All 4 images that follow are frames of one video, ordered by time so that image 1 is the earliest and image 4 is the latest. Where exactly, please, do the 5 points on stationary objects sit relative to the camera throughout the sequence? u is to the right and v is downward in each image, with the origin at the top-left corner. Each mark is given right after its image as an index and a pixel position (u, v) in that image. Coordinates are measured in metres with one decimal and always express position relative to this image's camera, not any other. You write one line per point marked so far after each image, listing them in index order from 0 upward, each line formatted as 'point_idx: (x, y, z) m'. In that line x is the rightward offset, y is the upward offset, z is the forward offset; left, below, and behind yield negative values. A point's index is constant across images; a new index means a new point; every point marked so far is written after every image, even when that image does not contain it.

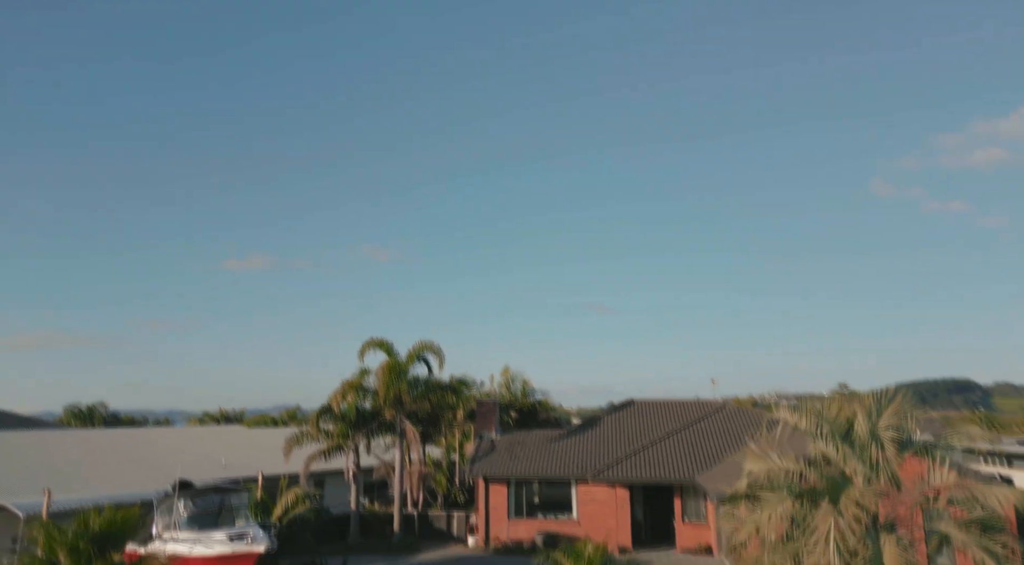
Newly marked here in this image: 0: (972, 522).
0: (+7.0, -3.6, +11.7) m
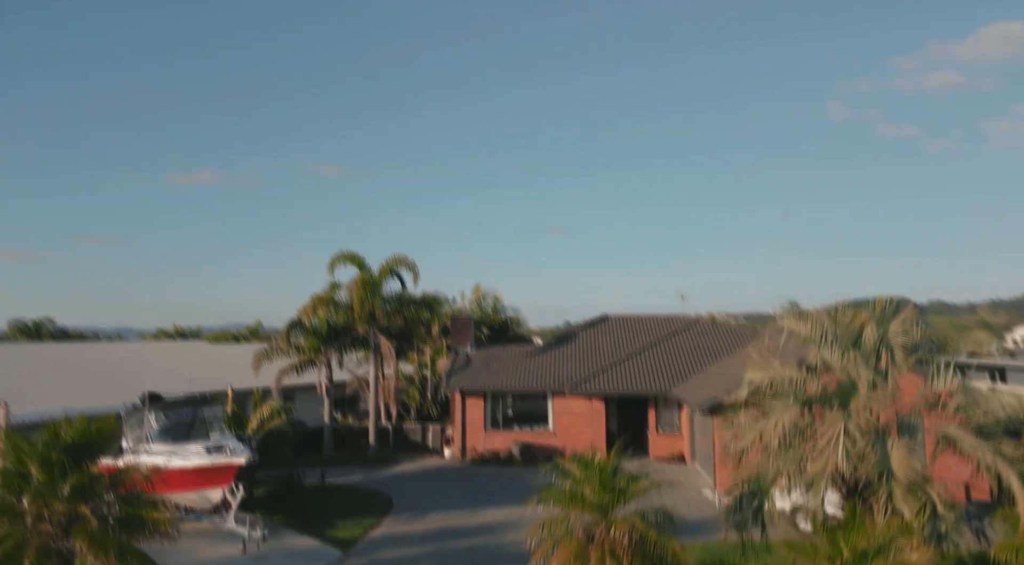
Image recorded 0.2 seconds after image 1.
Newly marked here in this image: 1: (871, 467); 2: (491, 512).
0: (+7.1, -2.2, +11.7) m
1: (+5.3, -2.7, +11.4) m
2: (-0.5, -5.6, +19.2) m
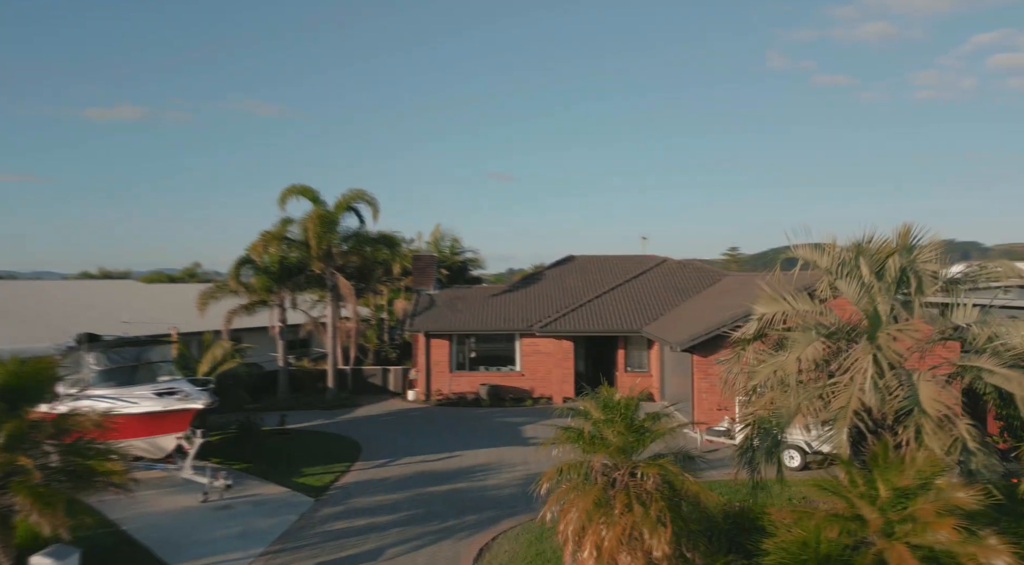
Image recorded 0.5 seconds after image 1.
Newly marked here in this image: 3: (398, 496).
0: (+7.1, -1.1, +11.2) m
1: (+5.4, -1.7, +10.8) m
2: (-1.1, -4.0, +18.3) m
3: (-2.2, -4.1, +14.7) m
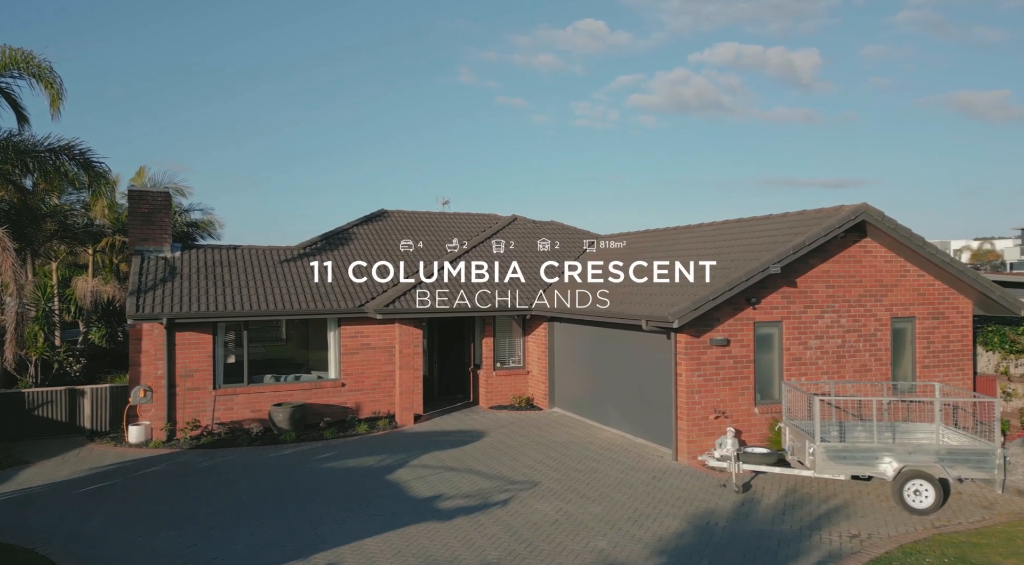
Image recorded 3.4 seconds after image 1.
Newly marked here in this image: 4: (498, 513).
0: (+8.5, +0.2, +5.0) m
1: (+7.1, -0.4, +4.0) m
2: (-1.8, -2.9, +8.2) m
3: (-1.4, -2.9, +4.5) m
4: (-0.2, -2.9, +9.7) m
